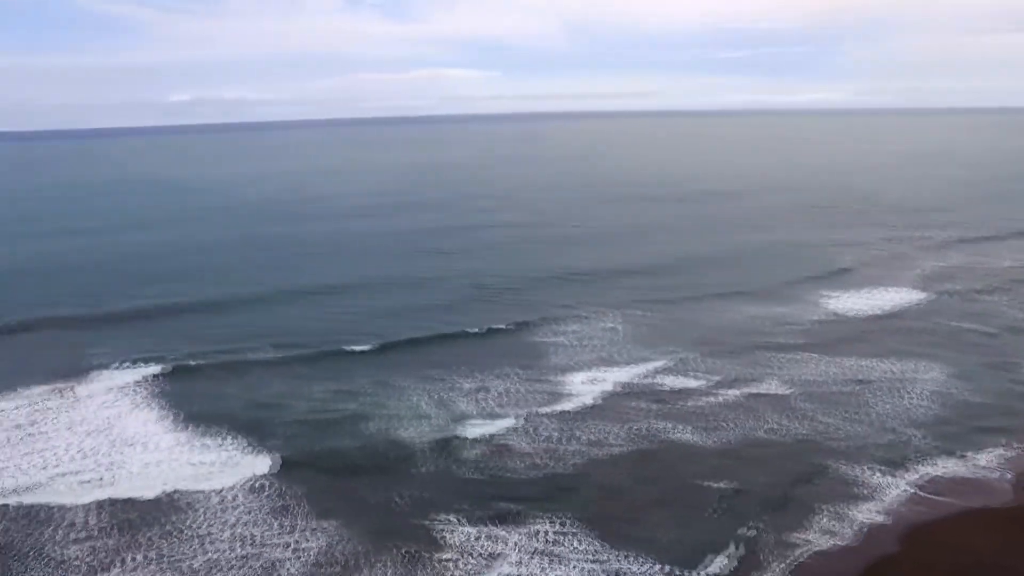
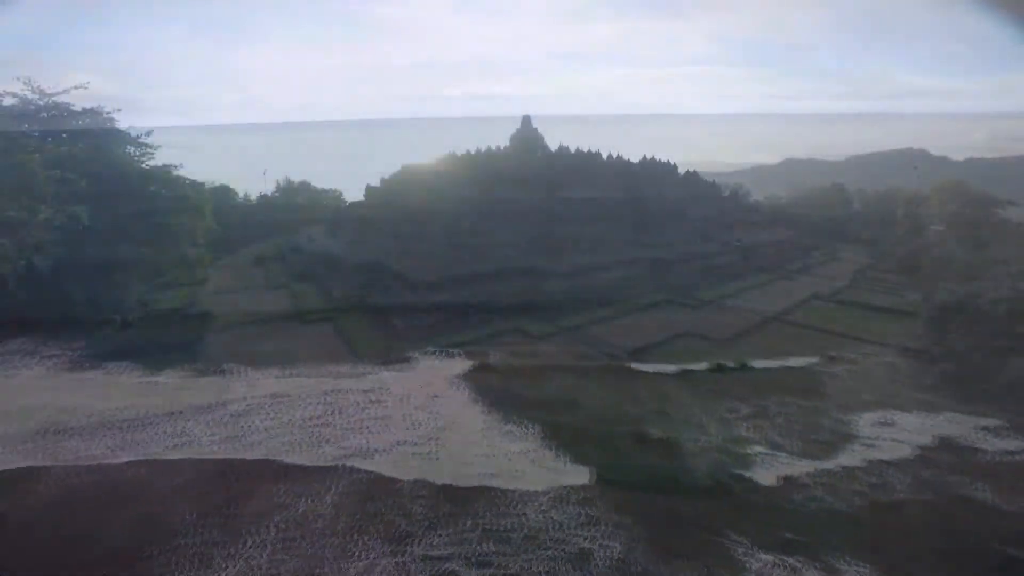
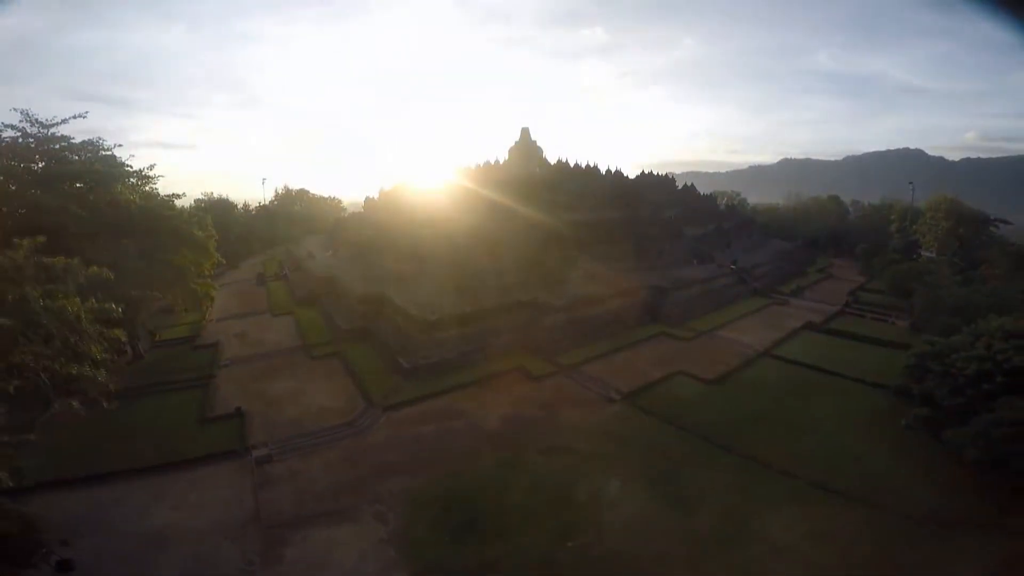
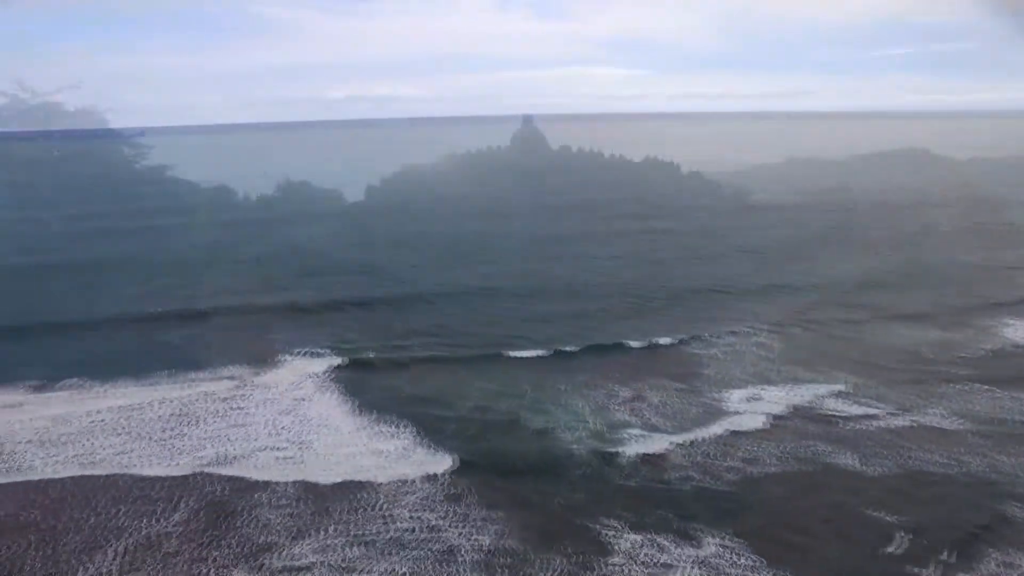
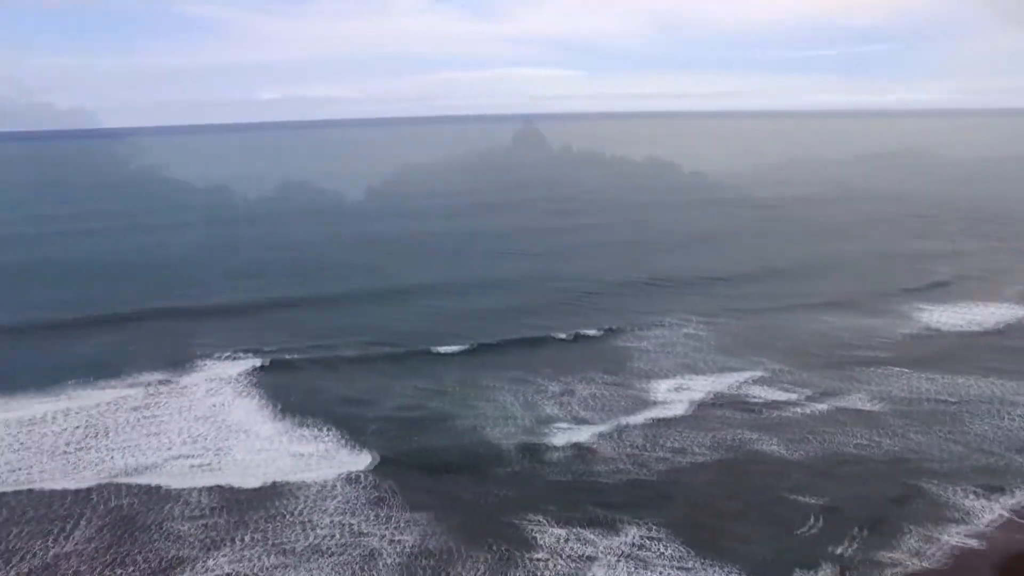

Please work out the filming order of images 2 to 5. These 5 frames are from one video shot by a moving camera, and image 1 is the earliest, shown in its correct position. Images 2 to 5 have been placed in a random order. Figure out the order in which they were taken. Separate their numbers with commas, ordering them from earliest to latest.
5, 4, 2, 3
